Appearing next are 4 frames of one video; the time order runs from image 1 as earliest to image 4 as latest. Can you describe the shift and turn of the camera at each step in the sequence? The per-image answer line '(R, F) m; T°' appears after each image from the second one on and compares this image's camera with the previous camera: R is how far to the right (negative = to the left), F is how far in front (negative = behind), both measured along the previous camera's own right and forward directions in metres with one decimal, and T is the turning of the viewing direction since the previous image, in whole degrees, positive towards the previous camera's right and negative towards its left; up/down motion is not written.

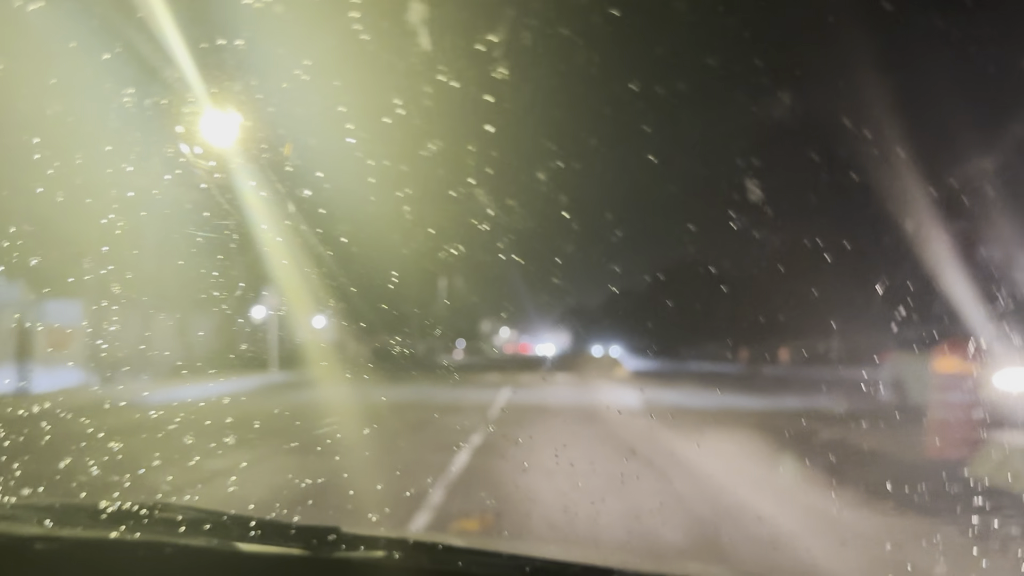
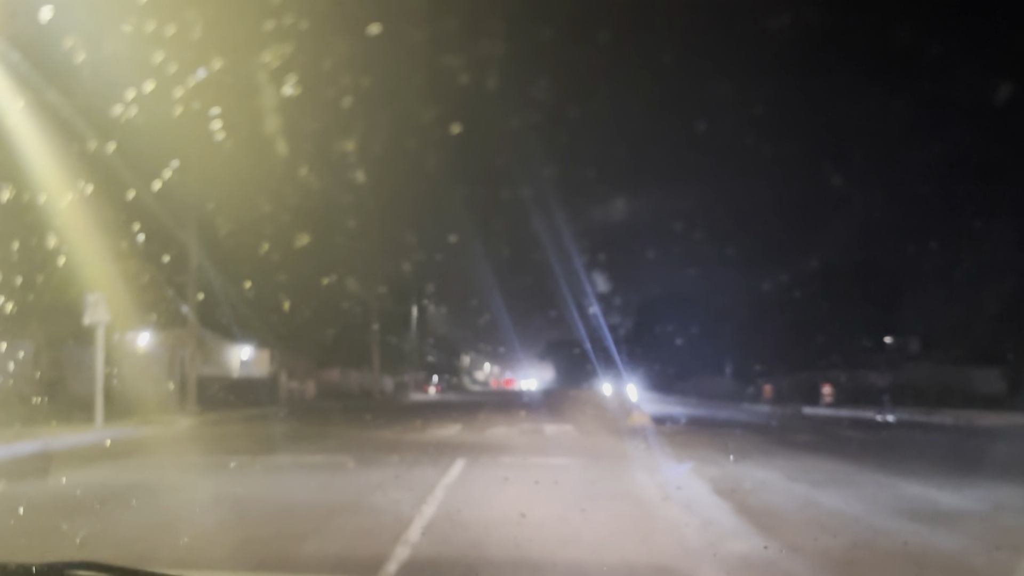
(+0.7, +3.2) m; -2°
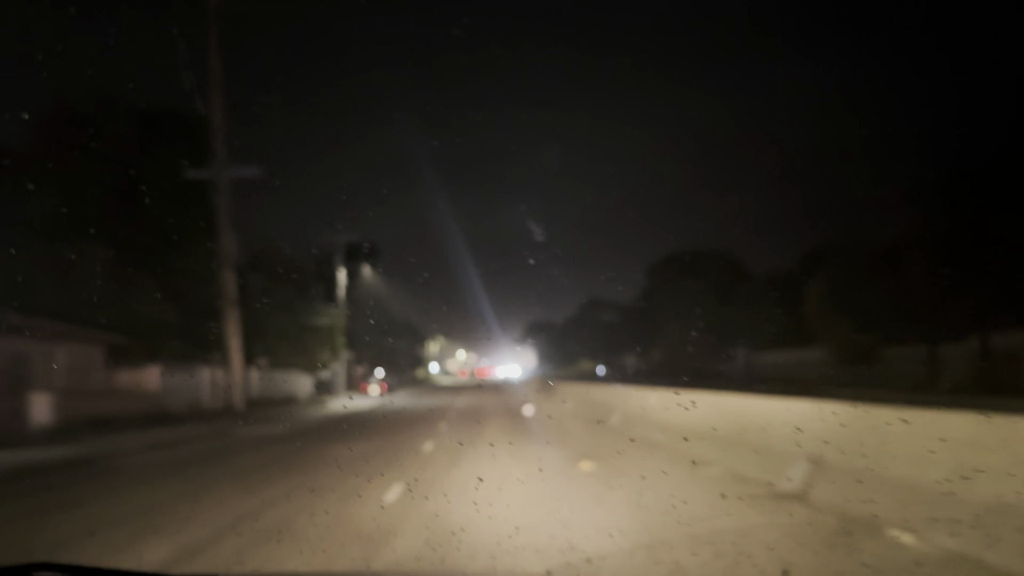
(0.0, +12.5) m; +1°
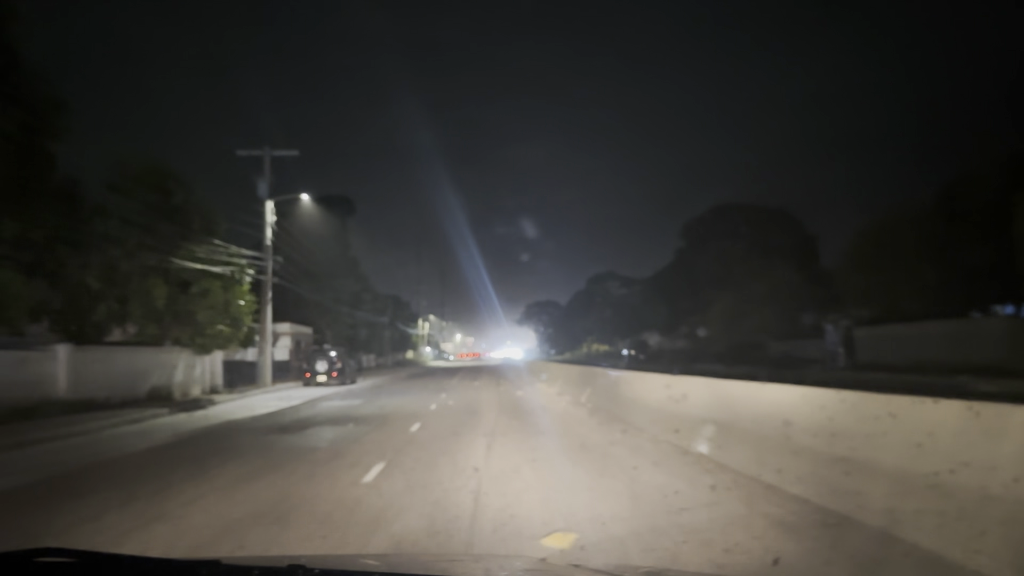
(-0.1, +5.9) m; 0°
